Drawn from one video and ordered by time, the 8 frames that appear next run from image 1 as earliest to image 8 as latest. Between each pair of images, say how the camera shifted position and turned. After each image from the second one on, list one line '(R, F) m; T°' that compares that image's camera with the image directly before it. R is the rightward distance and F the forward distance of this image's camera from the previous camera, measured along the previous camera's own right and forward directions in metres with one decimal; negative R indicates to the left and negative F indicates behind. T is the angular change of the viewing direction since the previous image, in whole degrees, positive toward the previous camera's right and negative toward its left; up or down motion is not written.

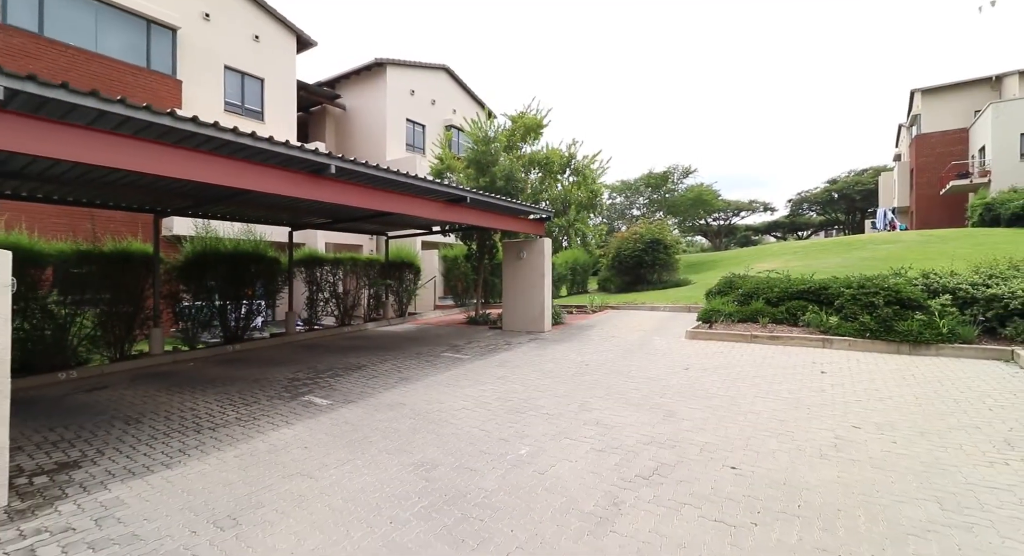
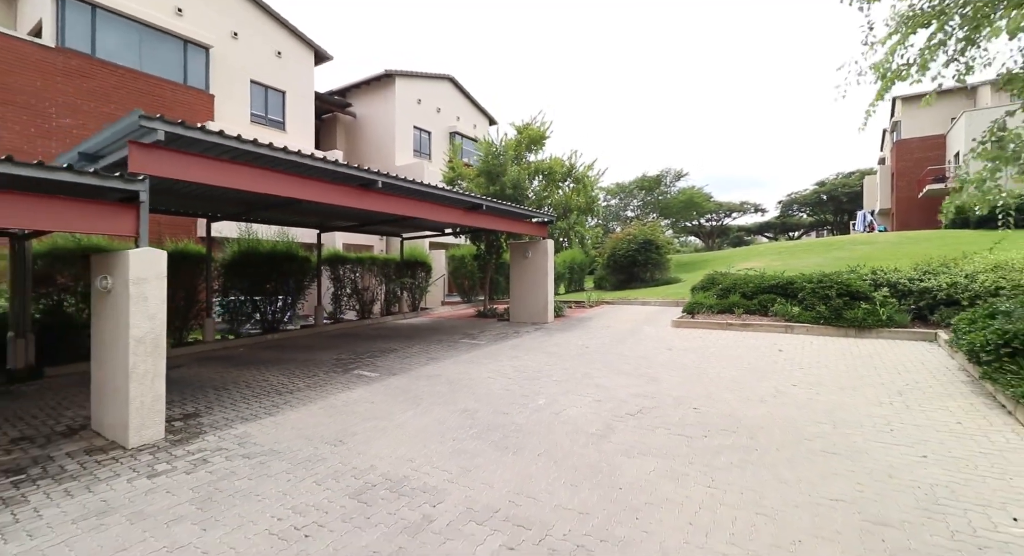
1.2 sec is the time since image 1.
(-0.3, -1.4) m; +1°
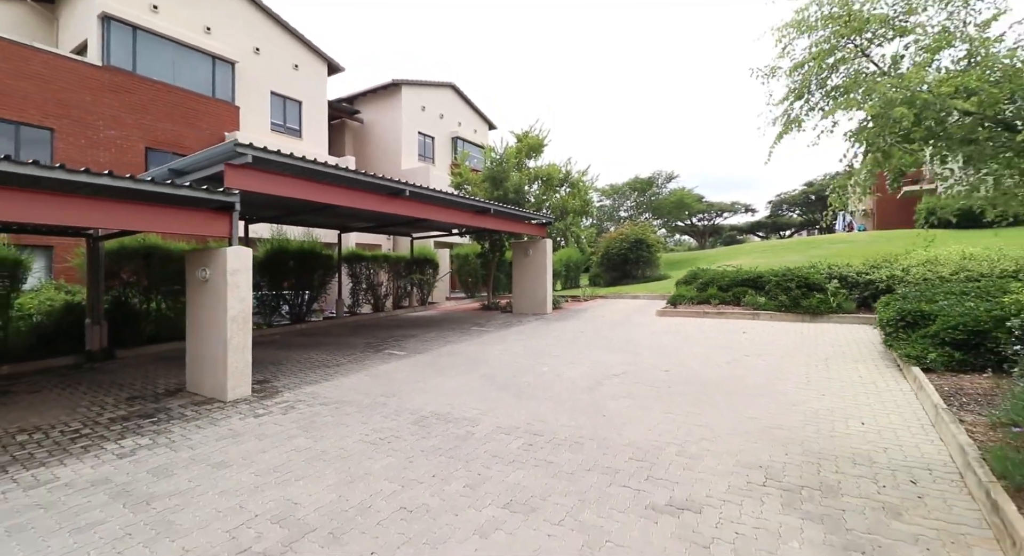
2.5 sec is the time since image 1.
(-0.2, -1.4) m; +1°
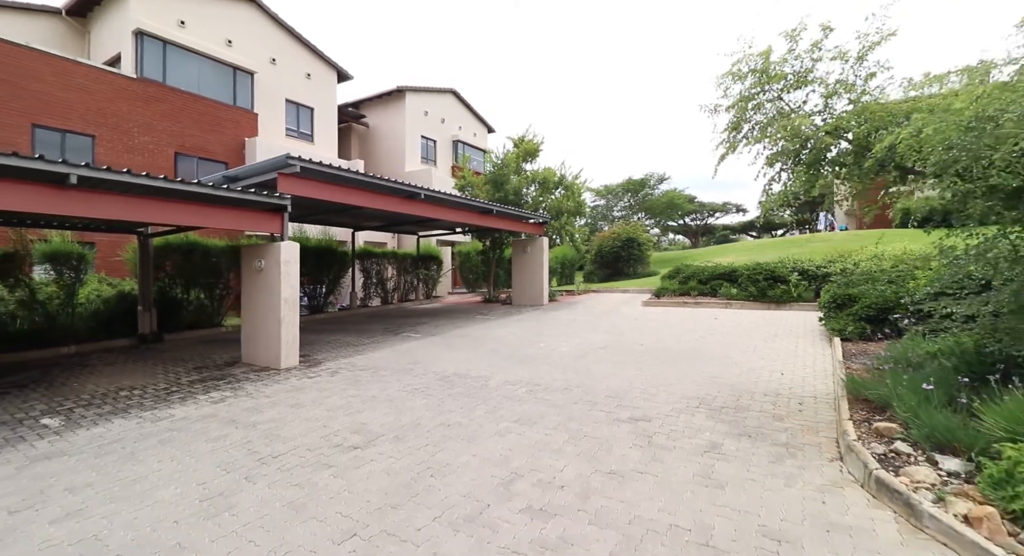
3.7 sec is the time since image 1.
(-0.1, -1.4) m; 0°
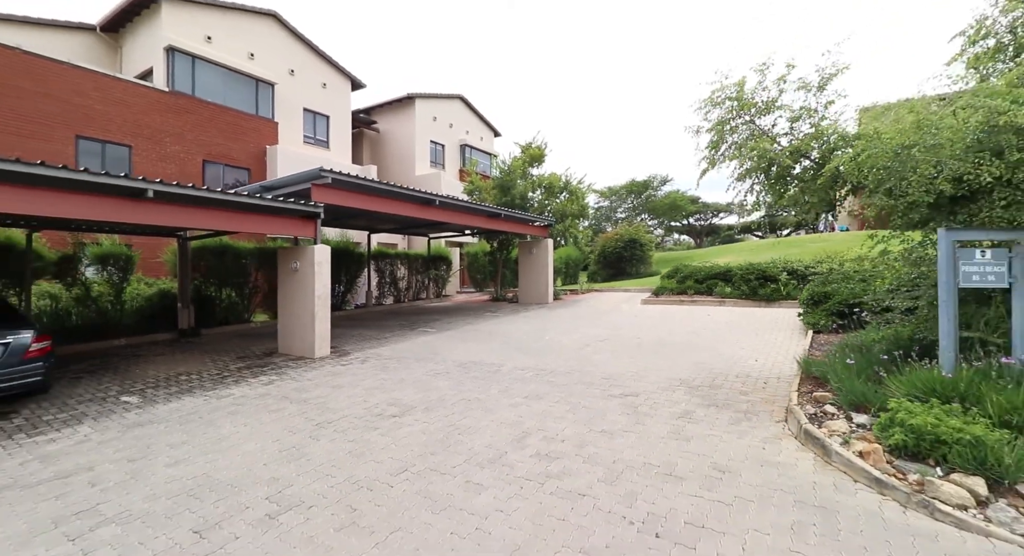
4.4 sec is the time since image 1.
(-0.1, -0.9) m; -1°
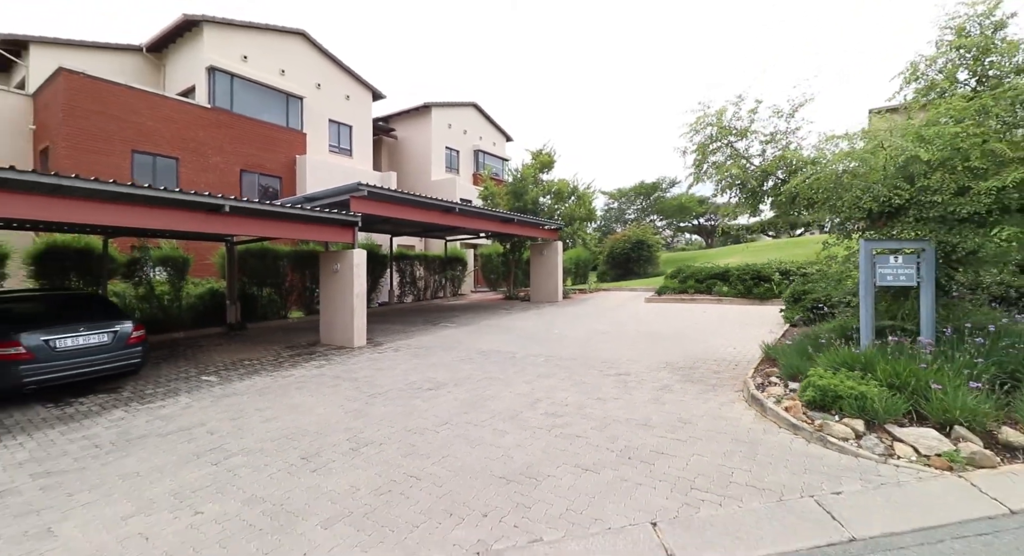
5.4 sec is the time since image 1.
(0.0, -1.2) m; -1°
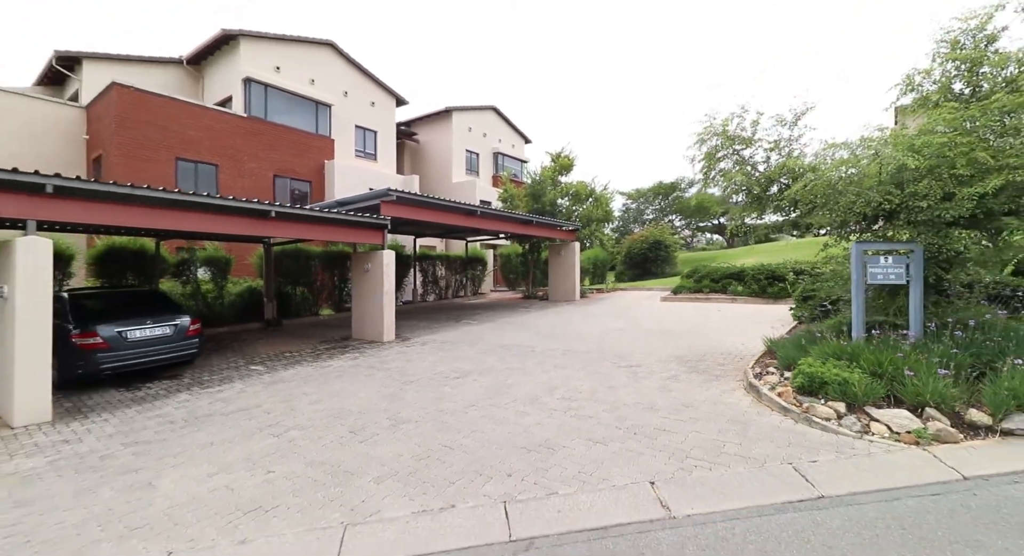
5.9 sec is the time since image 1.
(0.0, -0.6) m; -2°
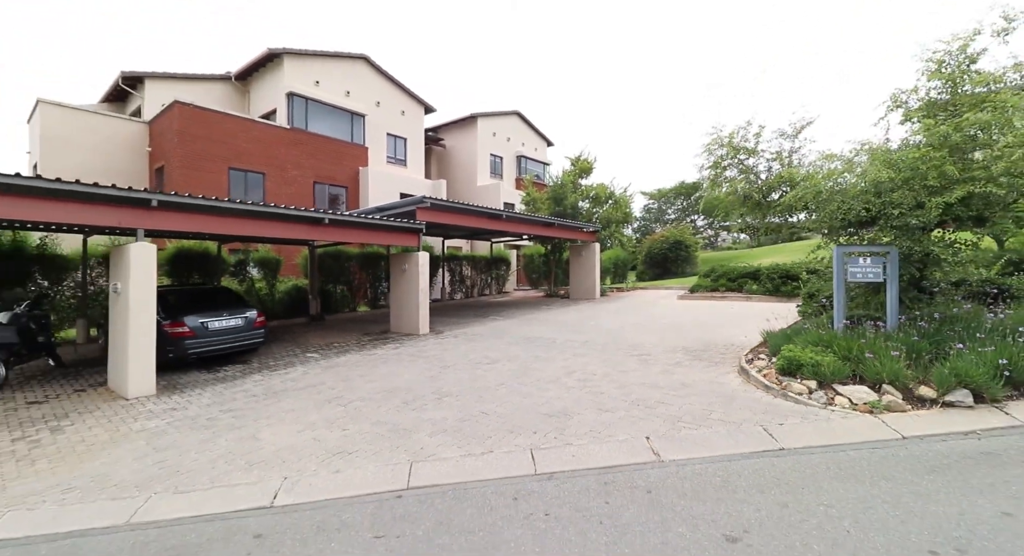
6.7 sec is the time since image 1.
(0.0, -1.0) m; -3°
